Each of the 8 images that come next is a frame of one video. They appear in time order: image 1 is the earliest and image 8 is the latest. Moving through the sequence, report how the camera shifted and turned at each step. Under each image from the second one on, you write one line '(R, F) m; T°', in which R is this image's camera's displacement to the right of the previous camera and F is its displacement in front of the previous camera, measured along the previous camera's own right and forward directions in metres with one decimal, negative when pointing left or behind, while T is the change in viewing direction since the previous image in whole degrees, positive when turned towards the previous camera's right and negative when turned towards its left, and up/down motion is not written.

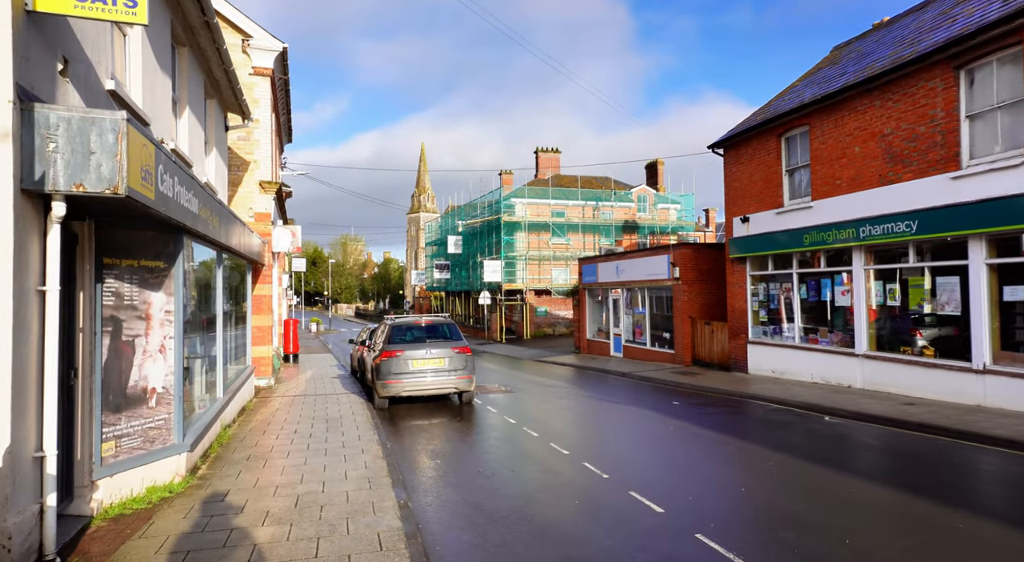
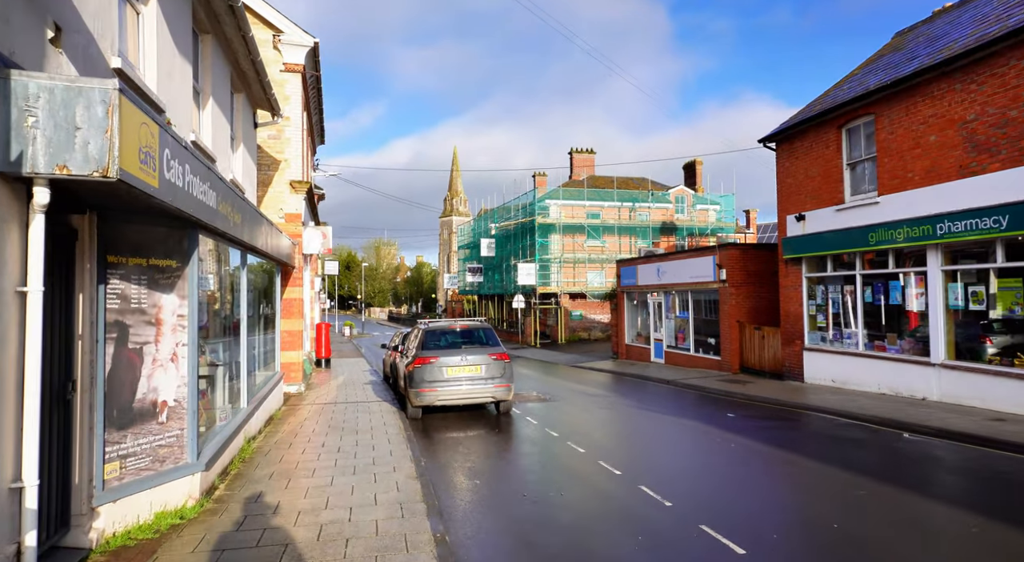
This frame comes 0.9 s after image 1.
(-0.2, +0.6) m; -3°
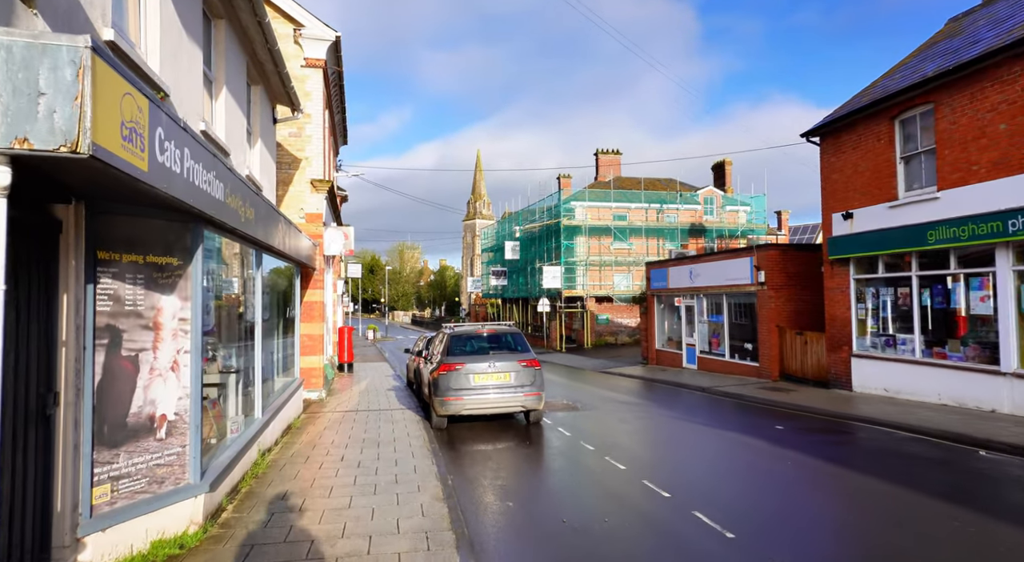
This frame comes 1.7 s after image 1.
(-0.1, +0.6) m; -2°
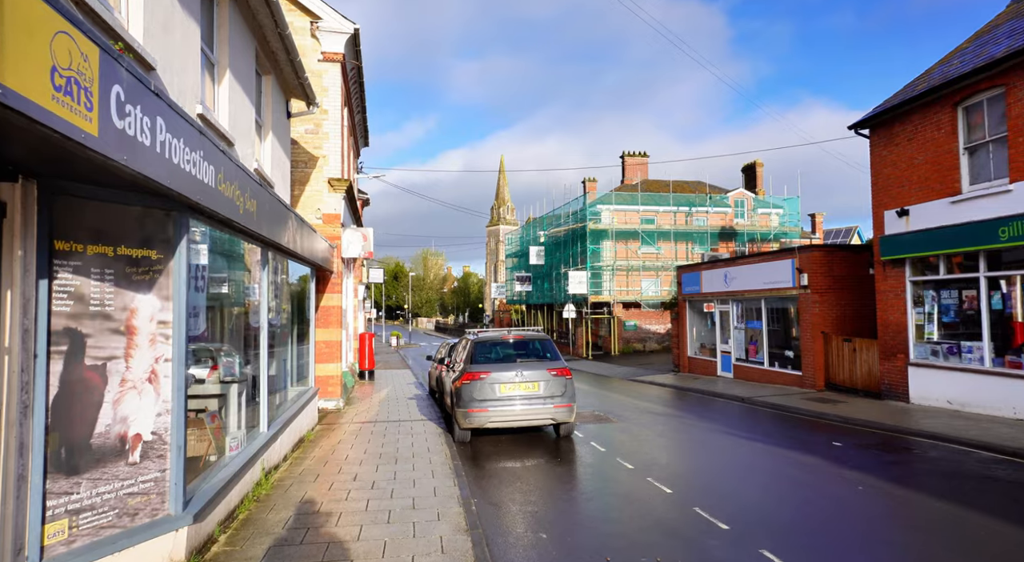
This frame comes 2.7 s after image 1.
(-0.1, +0.7) m; -2°
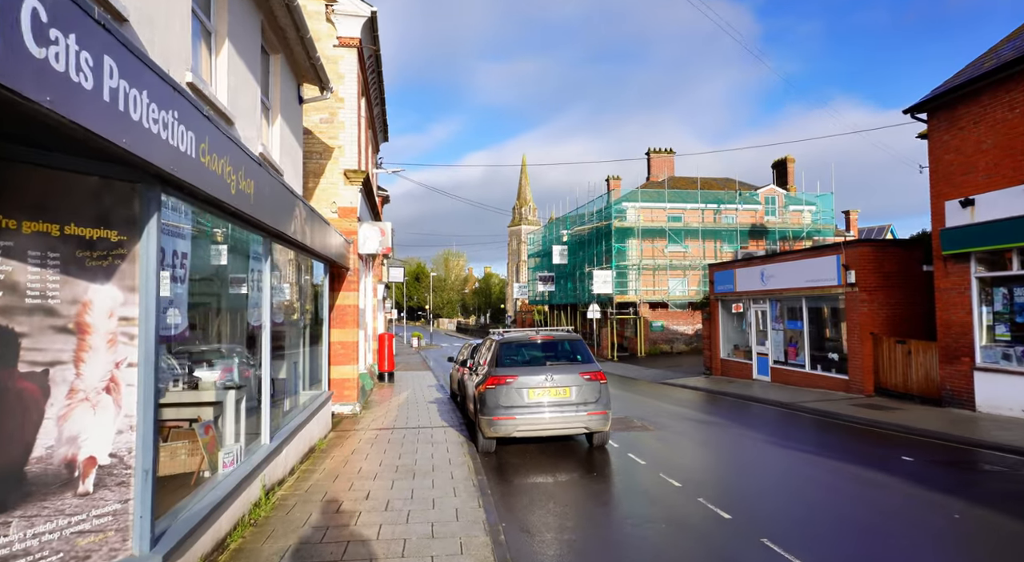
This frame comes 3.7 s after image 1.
(-0.1, +0.7) m; -2°
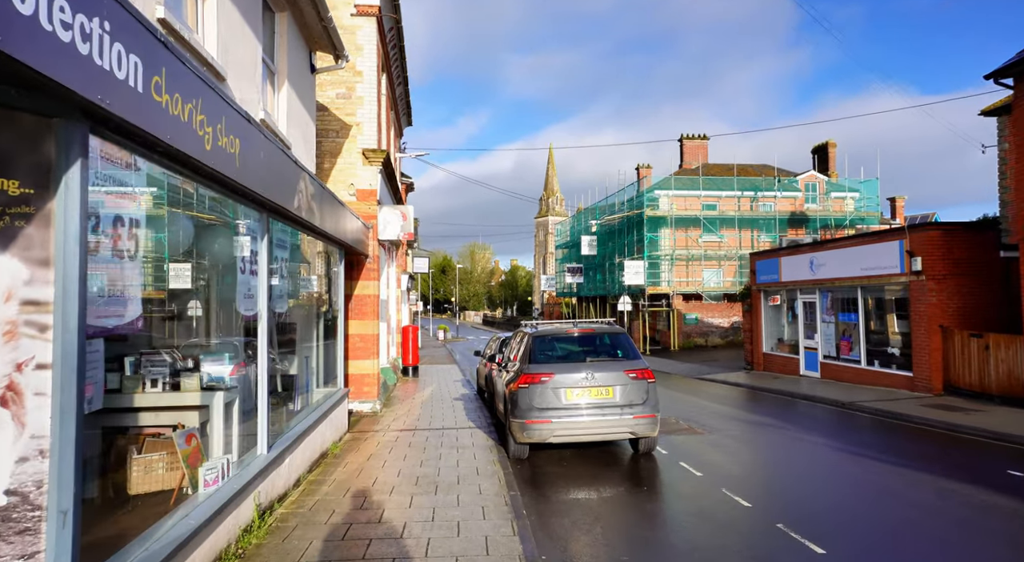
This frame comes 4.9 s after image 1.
(-0.1, +0.9) m; -3°
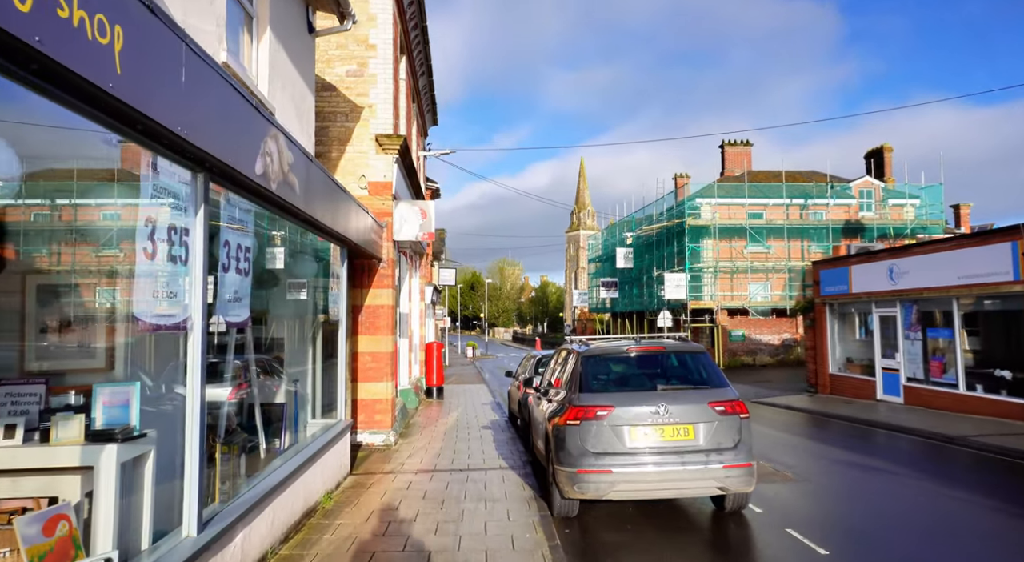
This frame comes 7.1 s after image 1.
(-0.1, +1.6) m; -3°
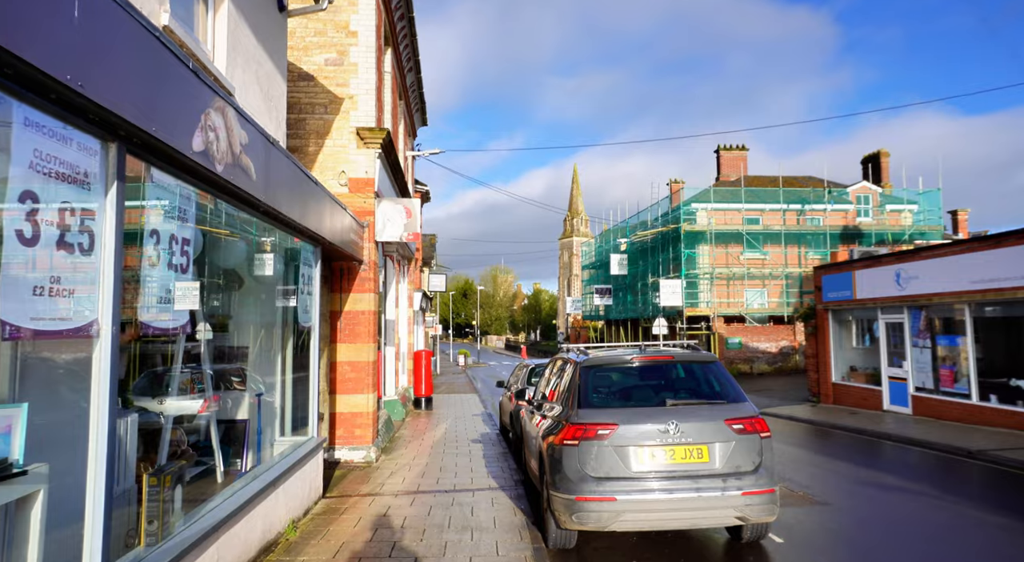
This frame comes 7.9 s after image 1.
(0.0, +0.6) m; +1°
